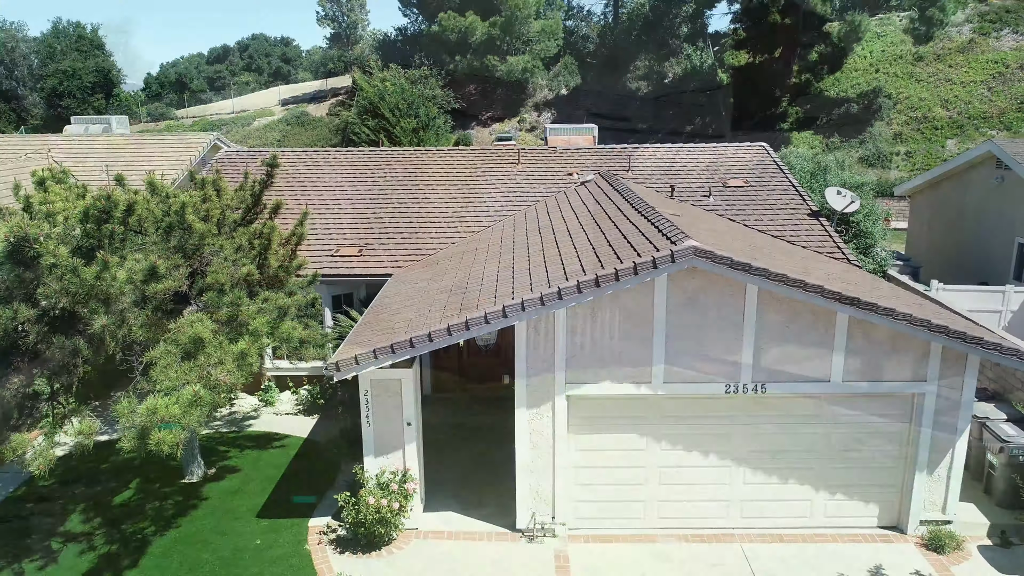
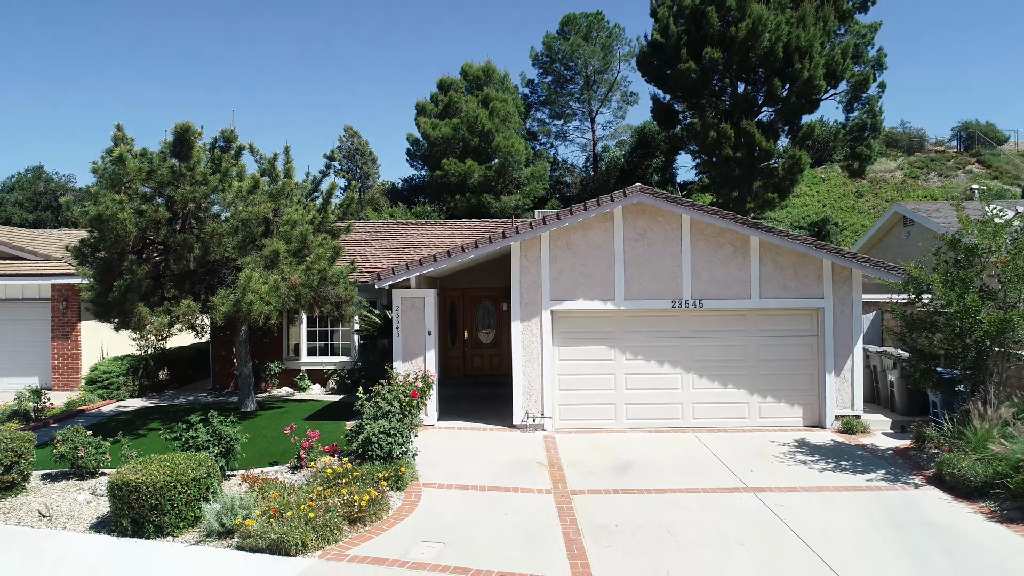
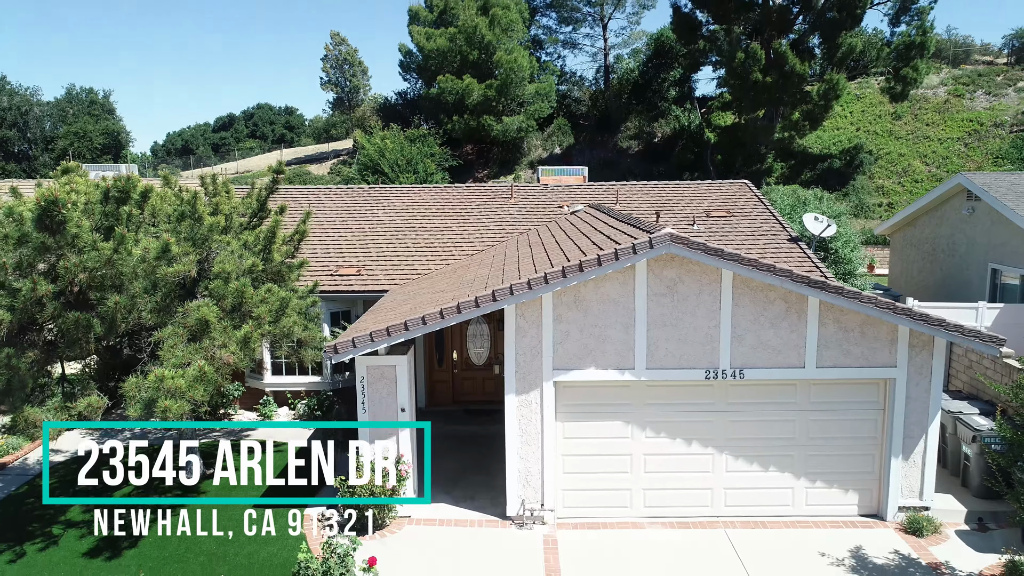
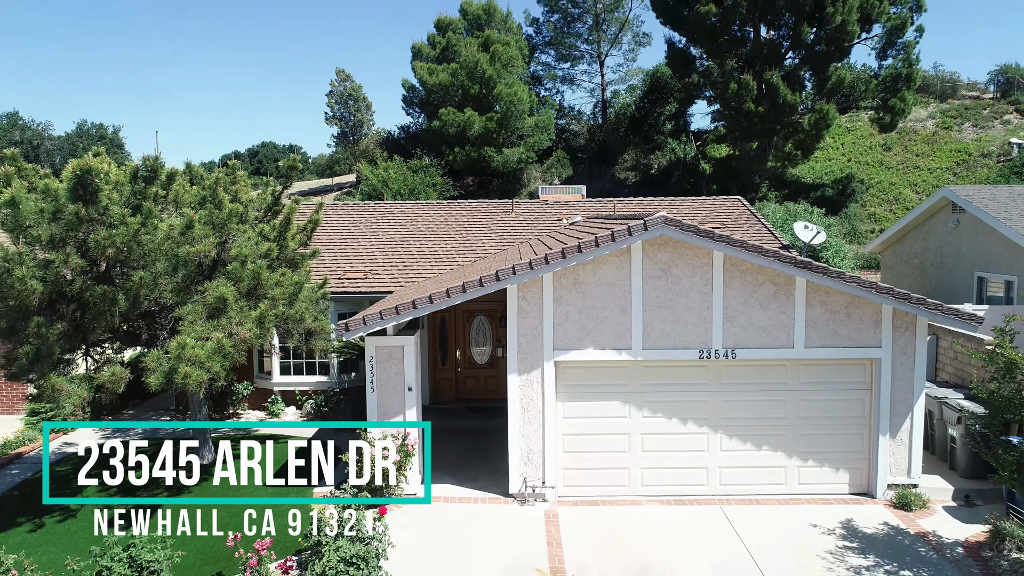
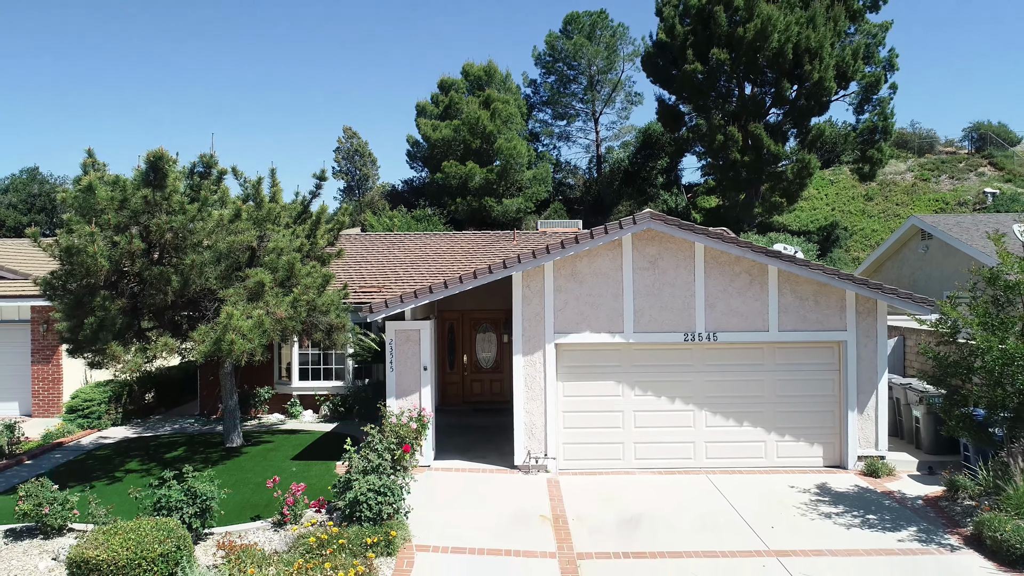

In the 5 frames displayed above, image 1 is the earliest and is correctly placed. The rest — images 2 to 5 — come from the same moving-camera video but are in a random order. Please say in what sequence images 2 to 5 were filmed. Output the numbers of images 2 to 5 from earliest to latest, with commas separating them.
3, 4, 5, 2
